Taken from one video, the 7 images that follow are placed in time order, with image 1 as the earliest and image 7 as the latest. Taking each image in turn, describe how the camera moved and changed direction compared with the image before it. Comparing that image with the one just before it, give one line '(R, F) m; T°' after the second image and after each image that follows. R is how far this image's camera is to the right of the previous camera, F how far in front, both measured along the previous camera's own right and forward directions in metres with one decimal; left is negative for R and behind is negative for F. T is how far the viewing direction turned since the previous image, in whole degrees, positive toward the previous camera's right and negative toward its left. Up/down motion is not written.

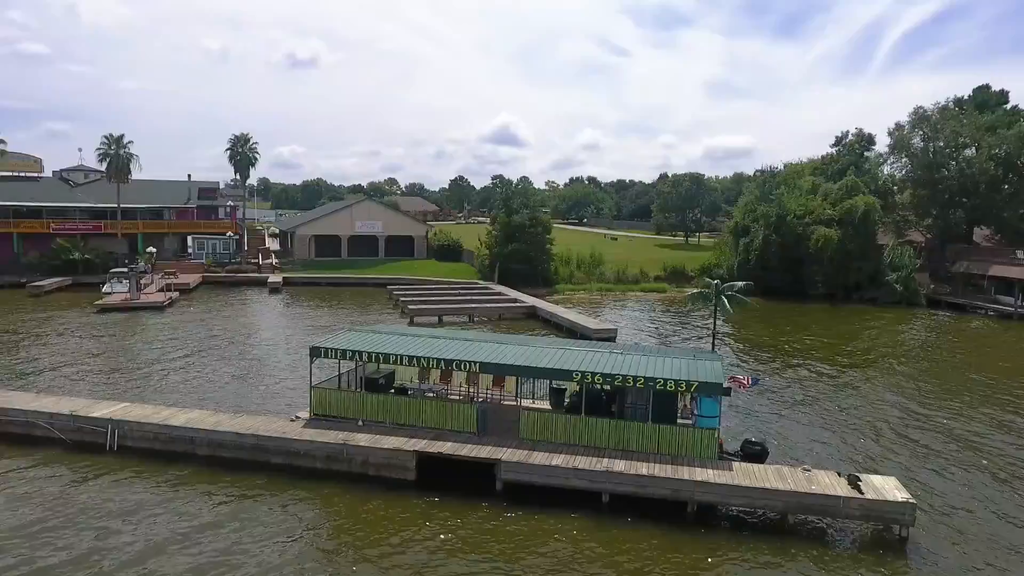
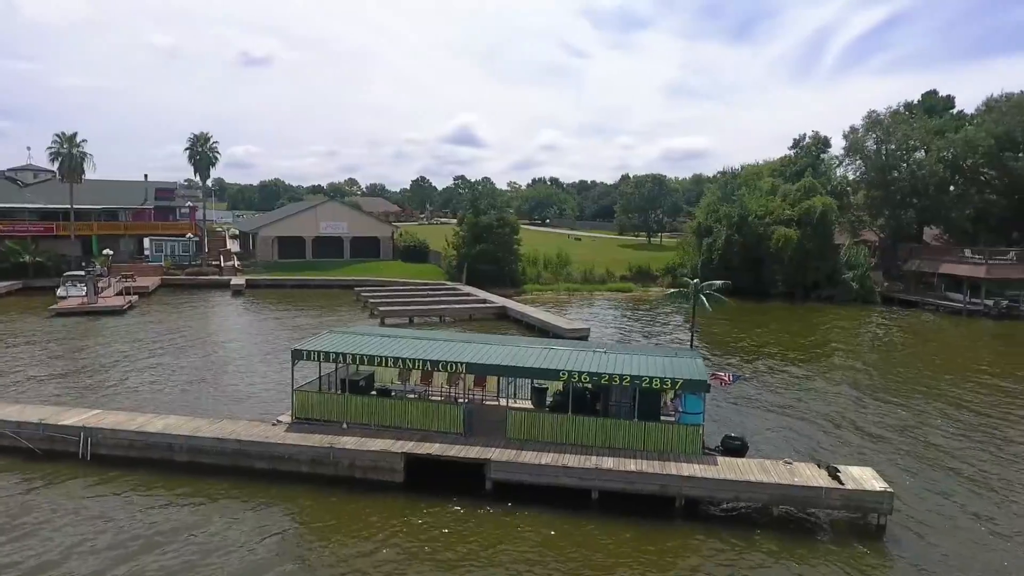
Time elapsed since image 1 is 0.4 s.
(-0.6, 0.0) m; +3°
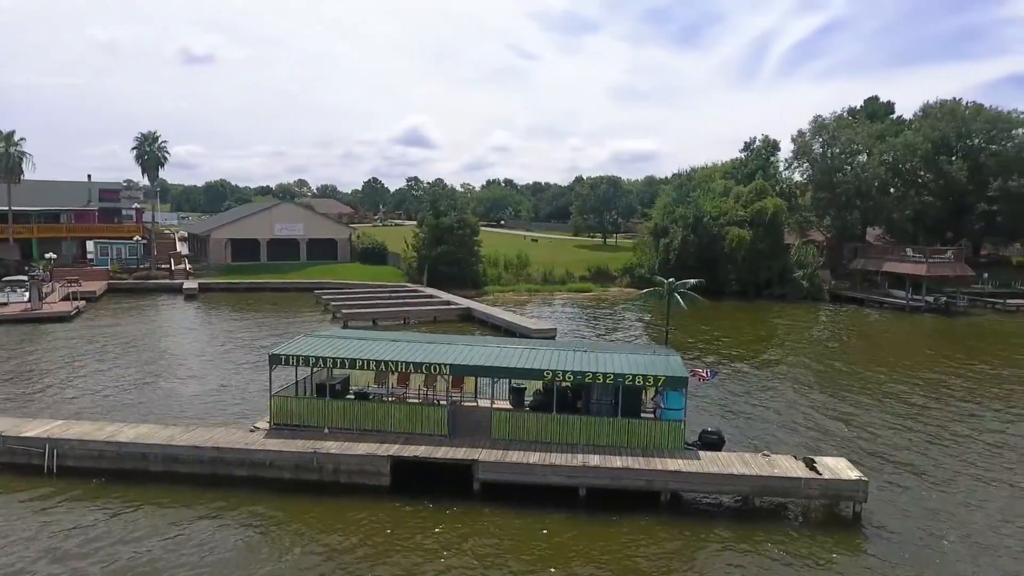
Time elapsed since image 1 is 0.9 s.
(-0.8, -0.1) m; +4°
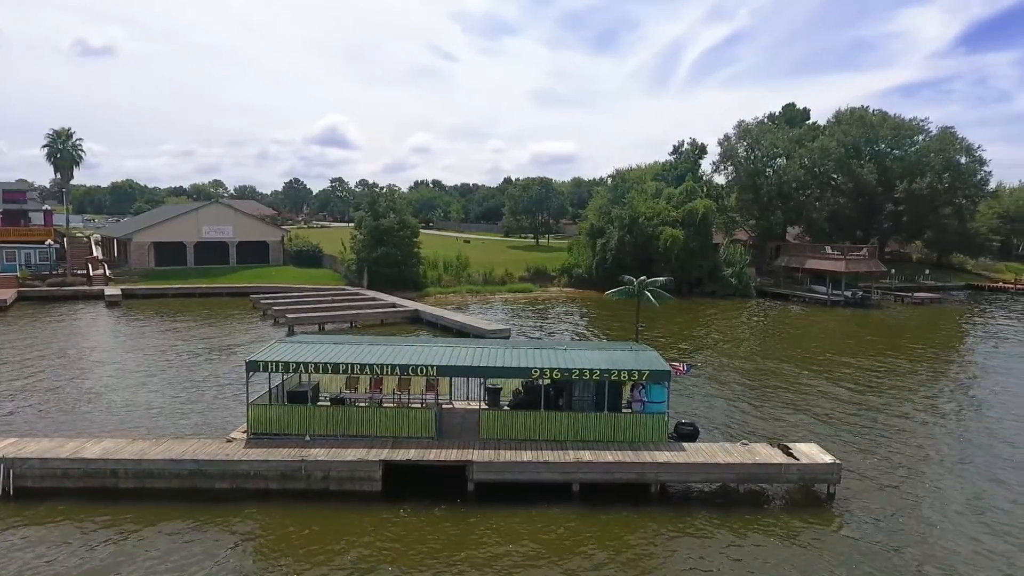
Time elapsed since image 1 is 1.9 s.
(-1.5, 0.0) m; +7°
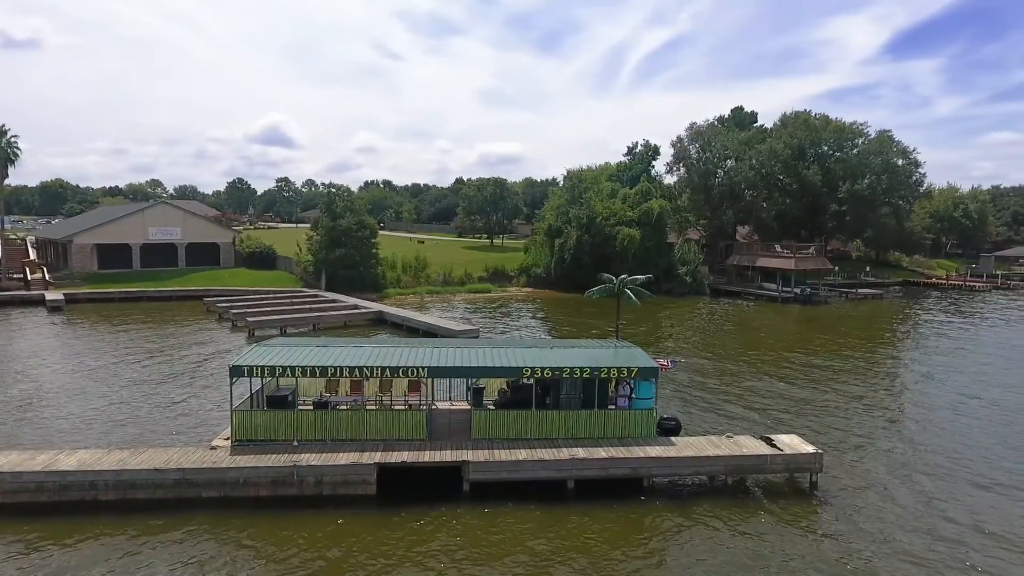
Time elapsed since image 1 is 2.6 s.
(-1.0, 0.0) m; +4°
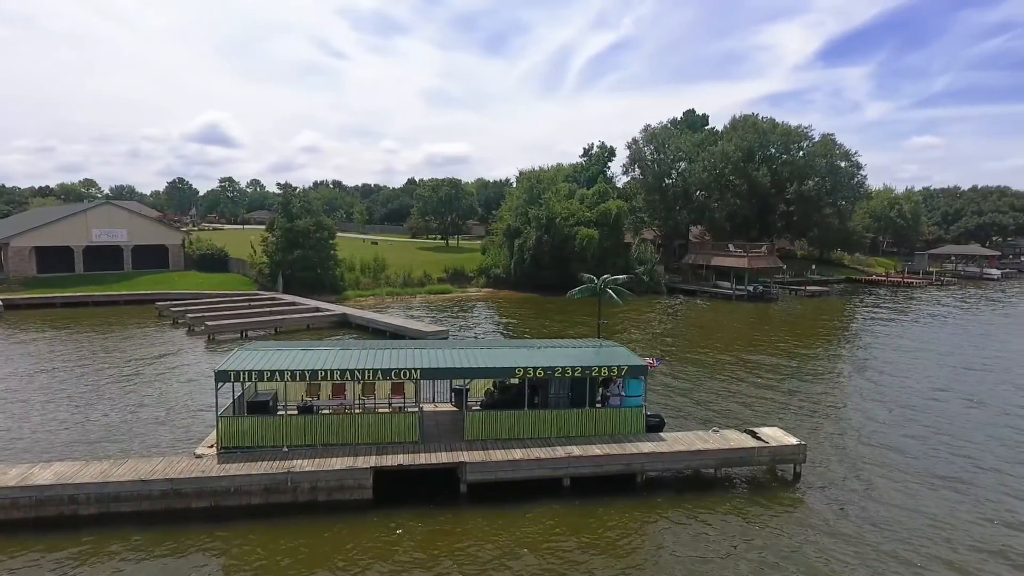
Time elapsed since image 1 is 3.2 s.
(-1.0, 0.0) m; +4°
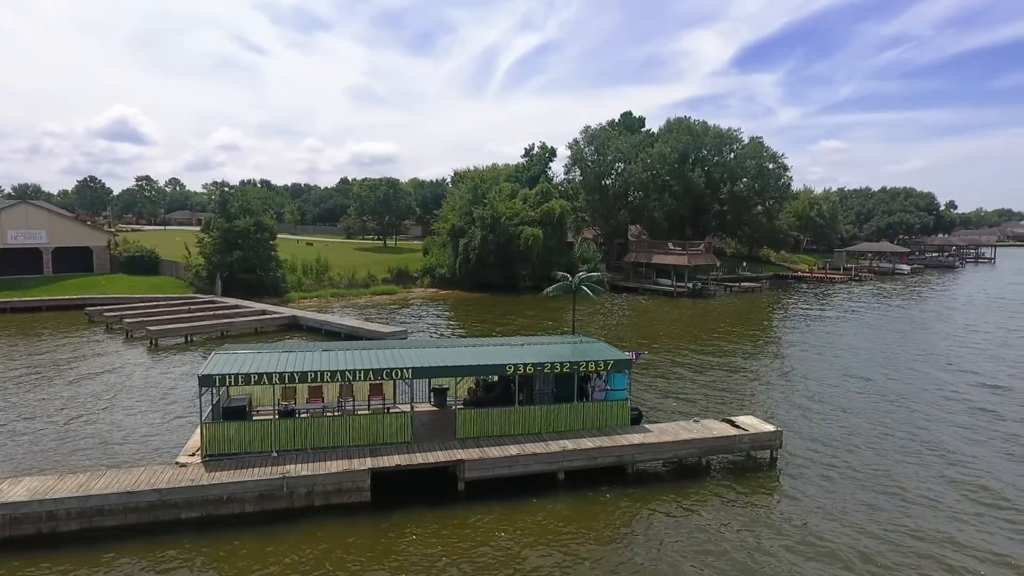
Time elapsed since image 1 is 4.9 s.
(-1.4, 0.0) m; +6°
